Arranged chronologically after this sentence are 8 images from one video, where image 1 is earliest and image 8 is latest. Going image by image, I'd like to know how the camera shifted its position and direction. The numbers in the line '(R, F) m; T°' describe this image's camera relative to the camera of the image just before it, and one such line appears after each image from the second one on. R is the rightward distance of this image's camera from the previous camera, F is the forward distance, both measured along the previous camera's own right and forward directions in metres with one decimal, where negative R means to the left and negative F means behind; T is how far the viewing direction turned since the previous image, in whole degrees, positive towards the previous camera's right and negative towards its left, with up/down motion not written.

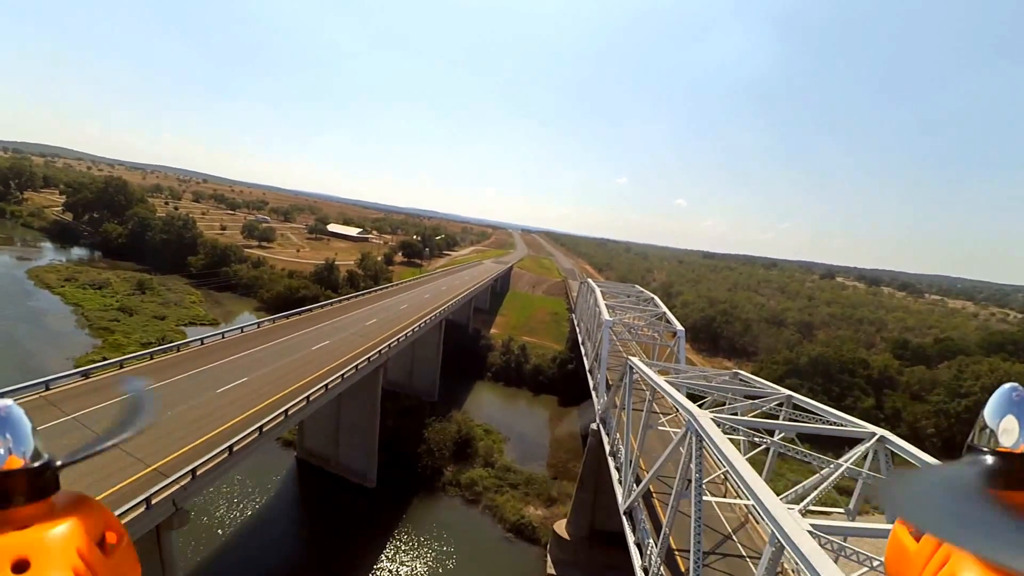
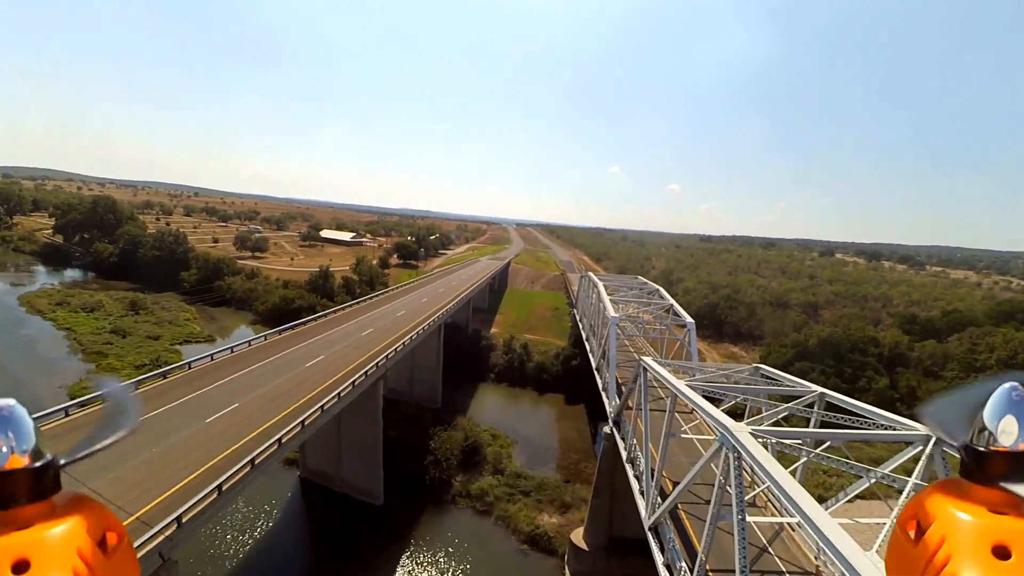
(0.0, +1.1) m; 0°
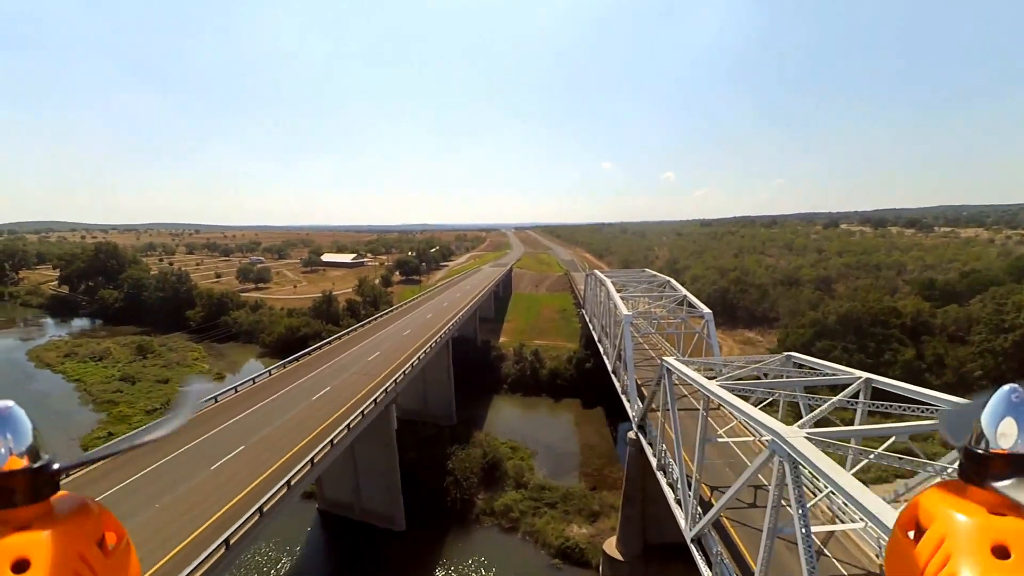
(+0.1, +0.9) m; -1°
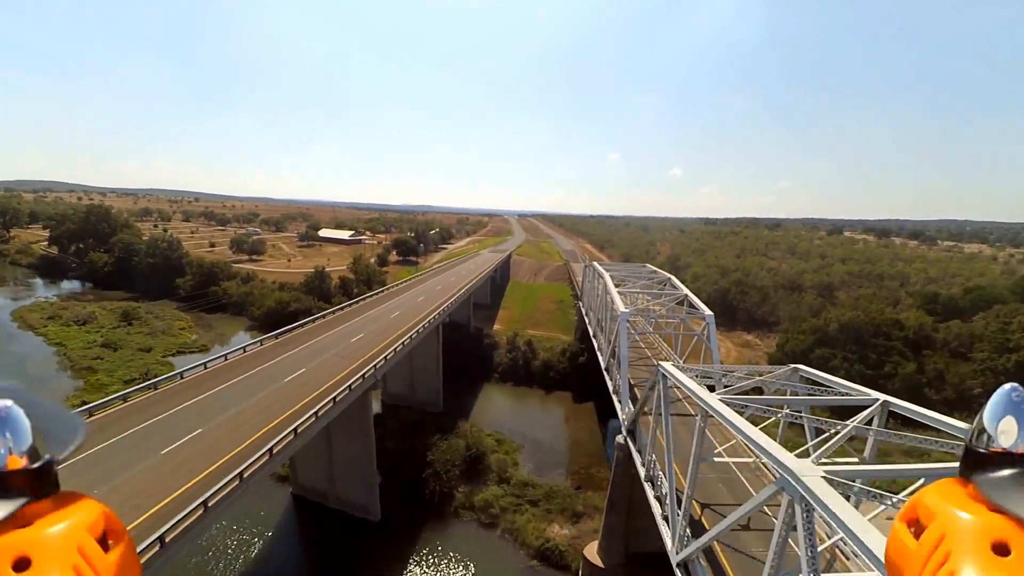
(+0.2, +1.3) m; 0°
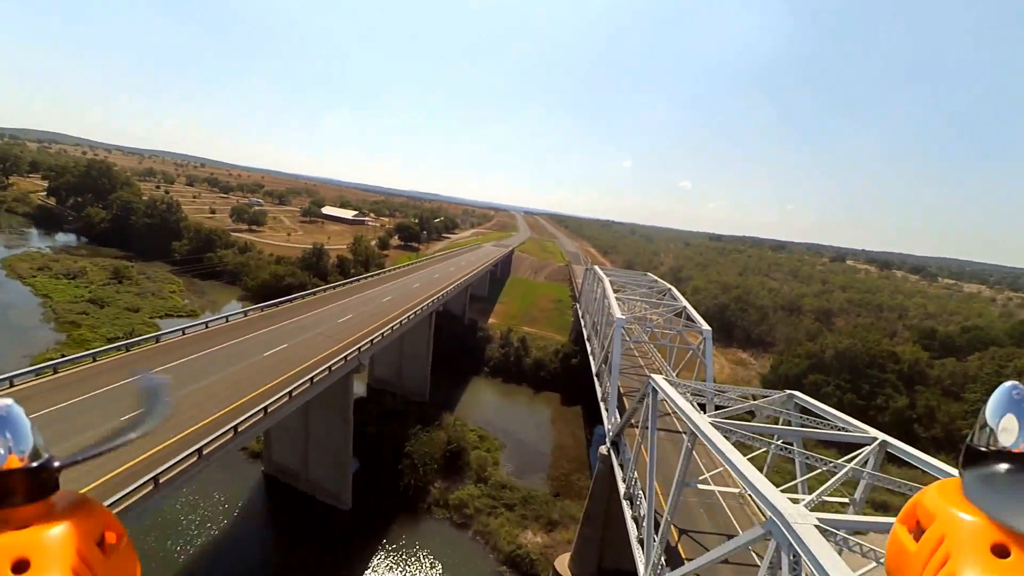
(+0.1, +0.6) m; 0°
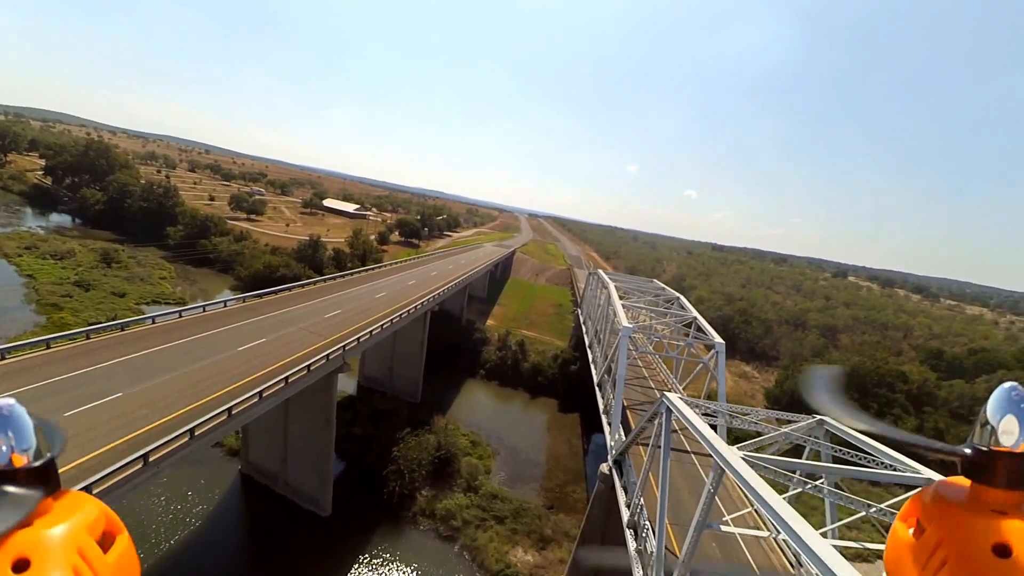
(-0.1, +1.4) m; 0°
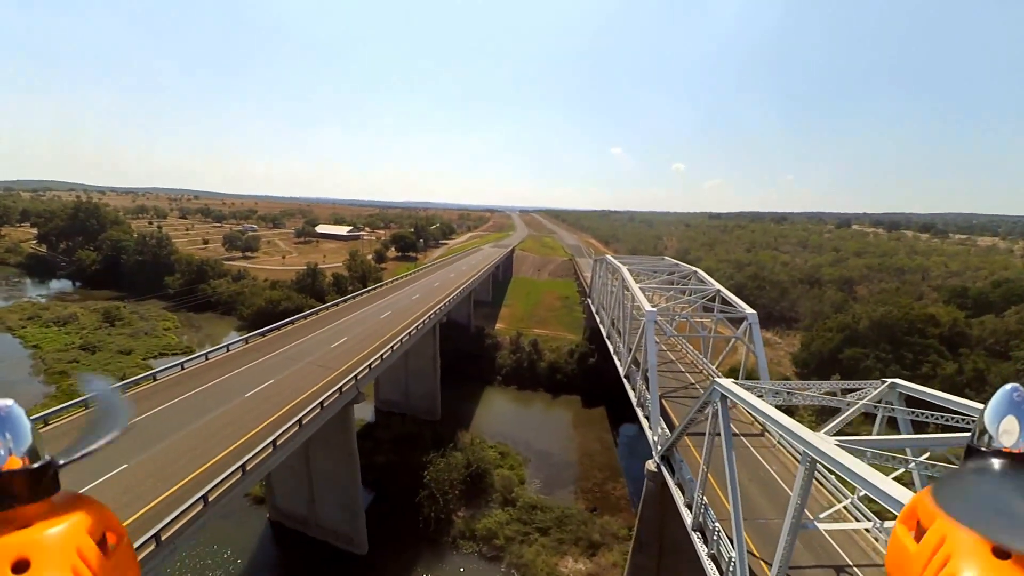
(-0.2, +1.1) m; -1°
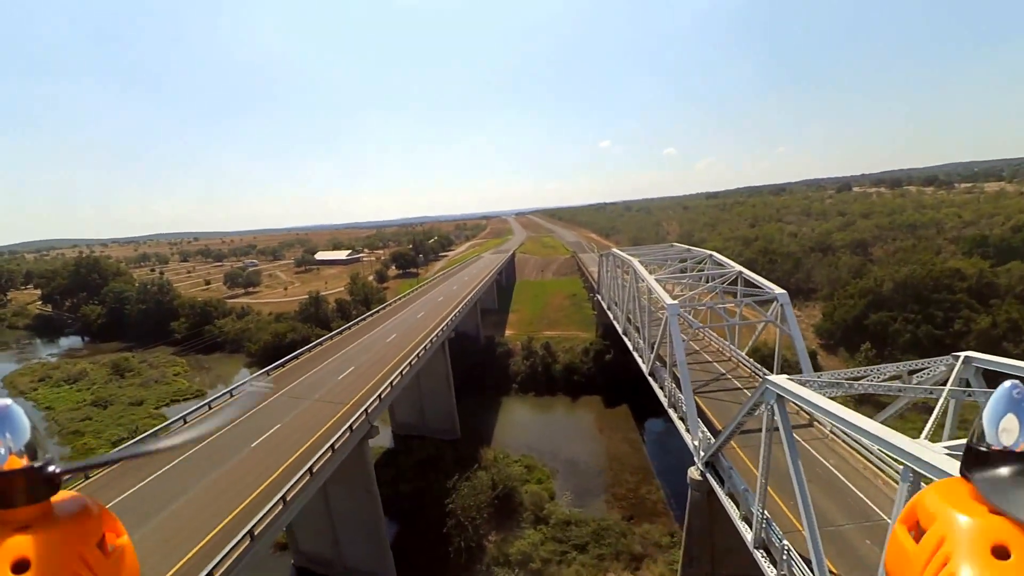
(0.0, +1.2) m; -1°
